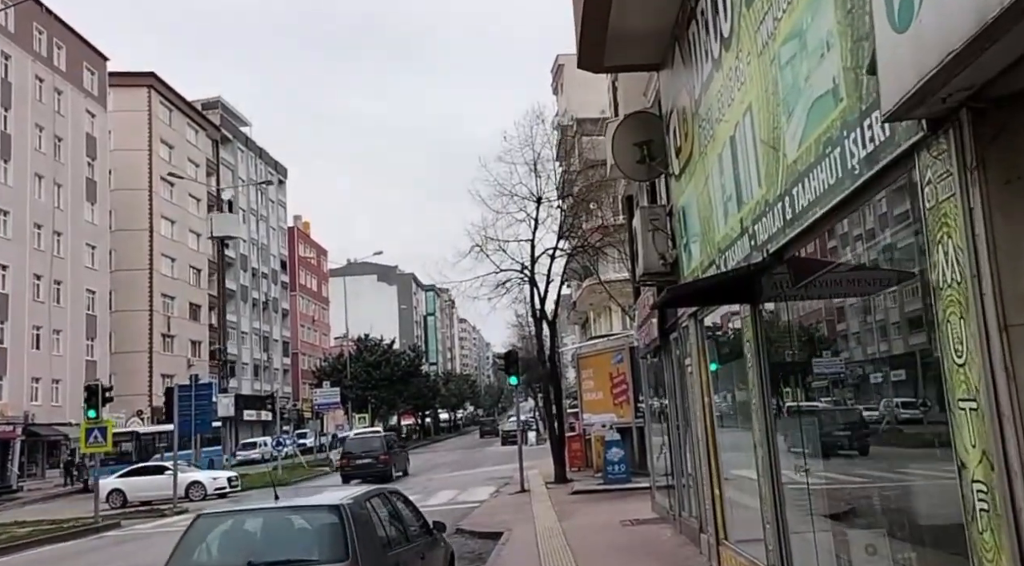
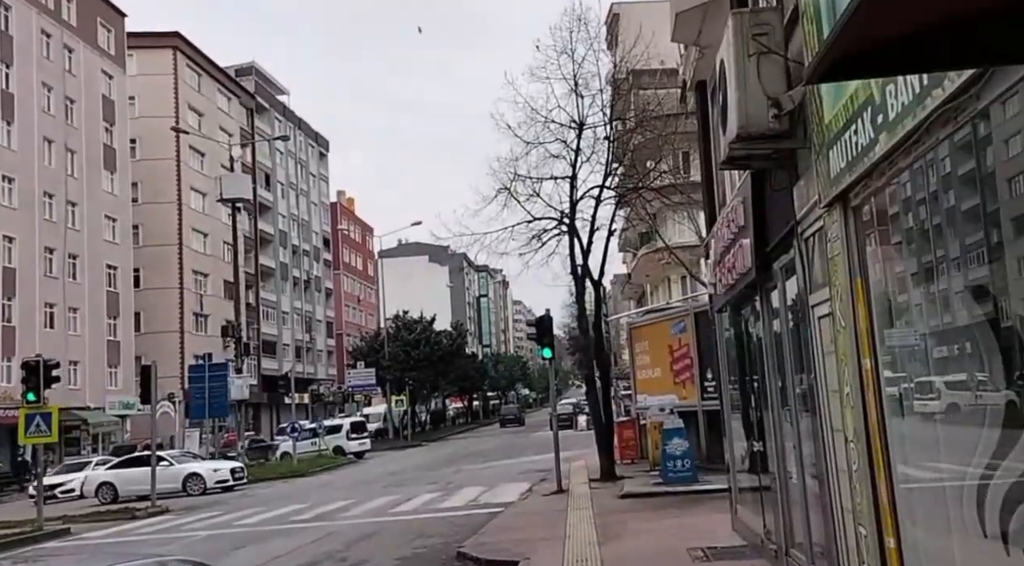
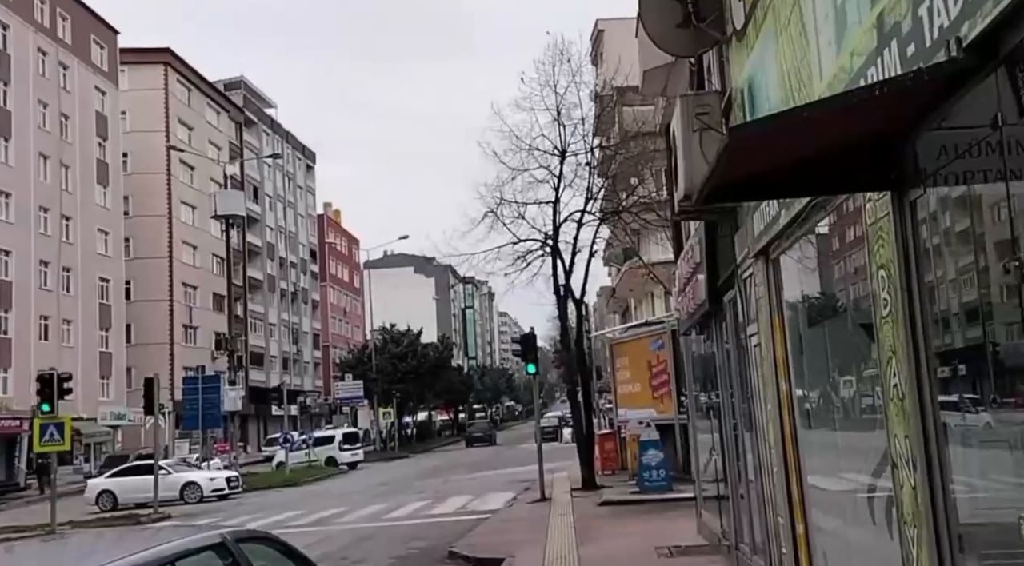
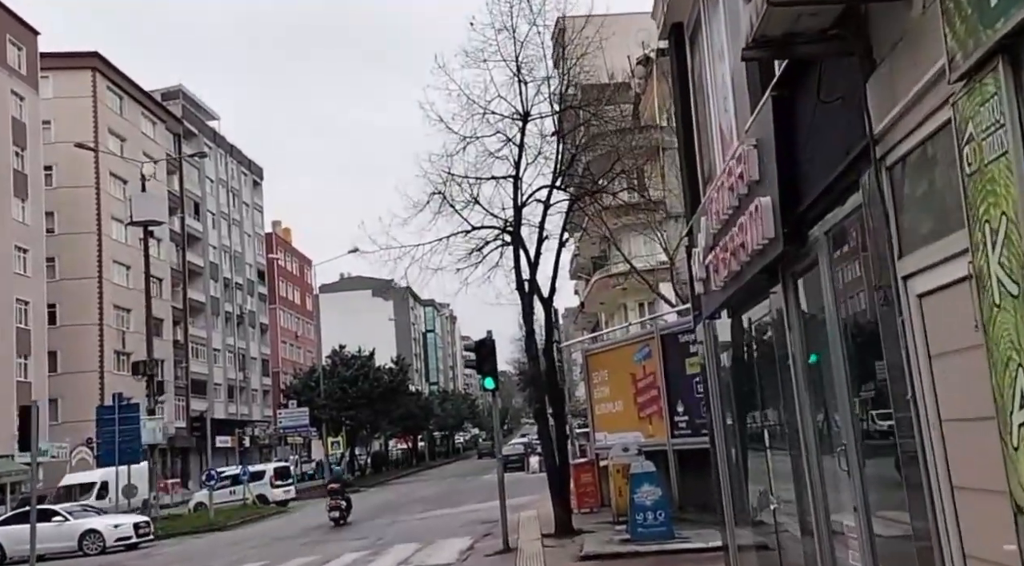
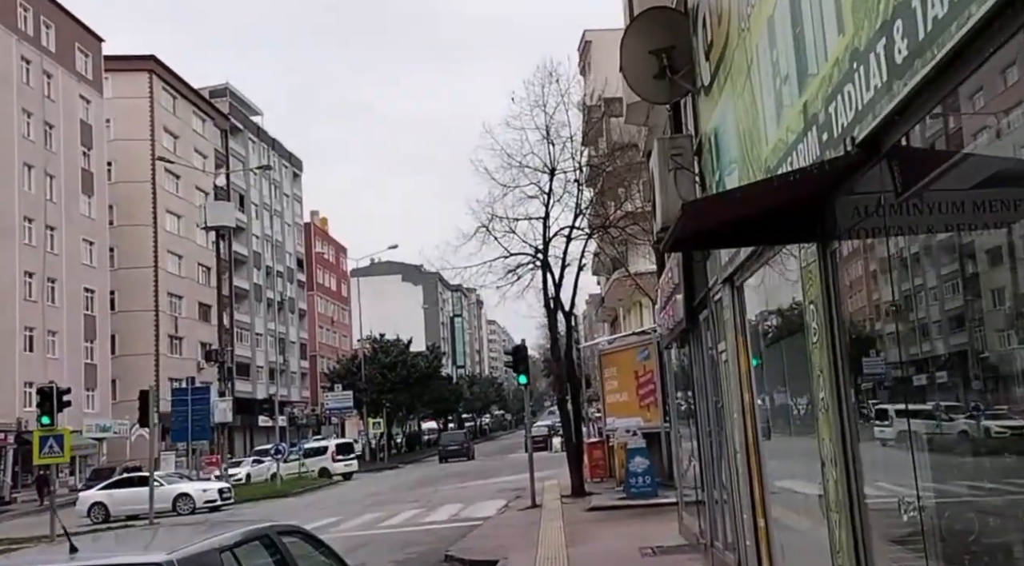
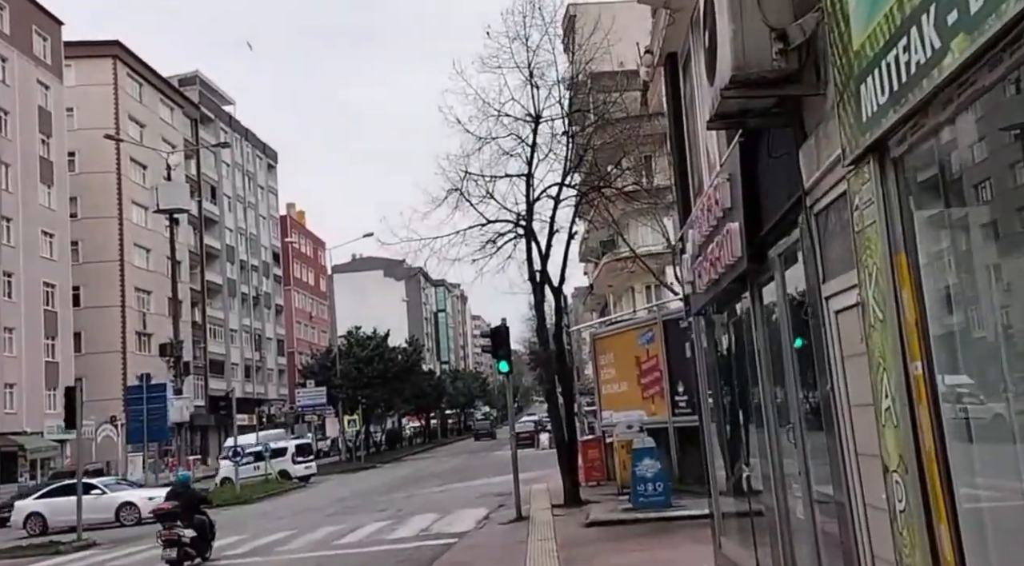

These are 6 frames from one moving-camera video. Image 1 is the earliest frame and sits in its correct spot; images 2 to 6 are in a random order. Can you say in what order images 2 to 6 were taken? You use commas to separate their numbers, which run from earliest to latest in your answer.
5, 3, 2, 6, 4
